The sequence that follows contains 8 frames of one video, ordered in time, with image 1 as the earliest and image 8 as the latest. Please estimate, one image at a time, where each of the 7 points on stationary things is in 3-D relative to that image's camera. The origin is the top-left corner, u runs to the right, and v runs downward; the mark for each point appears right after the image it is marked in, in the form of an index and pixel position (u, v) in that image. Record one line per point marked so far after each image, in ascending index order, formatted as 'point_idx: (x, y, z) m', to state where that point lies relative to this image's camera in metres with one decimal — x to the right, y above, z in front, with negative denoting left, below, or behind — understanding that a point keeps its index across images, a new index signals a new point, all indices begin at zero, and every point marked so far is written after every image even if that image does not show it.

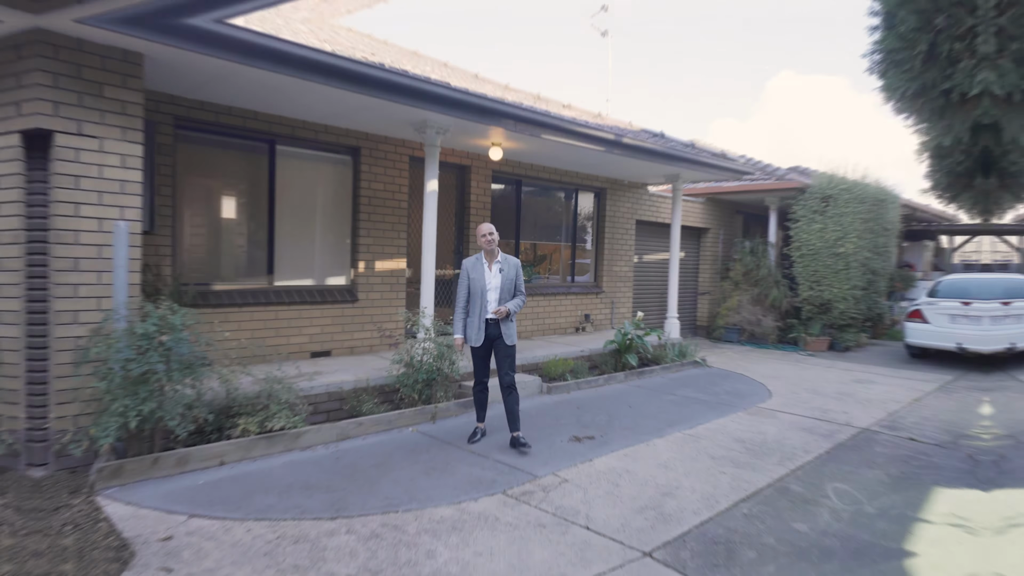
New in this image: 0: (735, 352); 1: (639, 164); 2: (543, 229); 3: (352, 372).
0: (+4.3, -1.3, +12.4) m
1: (+2.1, +2.0, +10.6) m
2: (+0.5, +1.0, +11.3) m
3: (-1.8, -0.9, +7.2) m
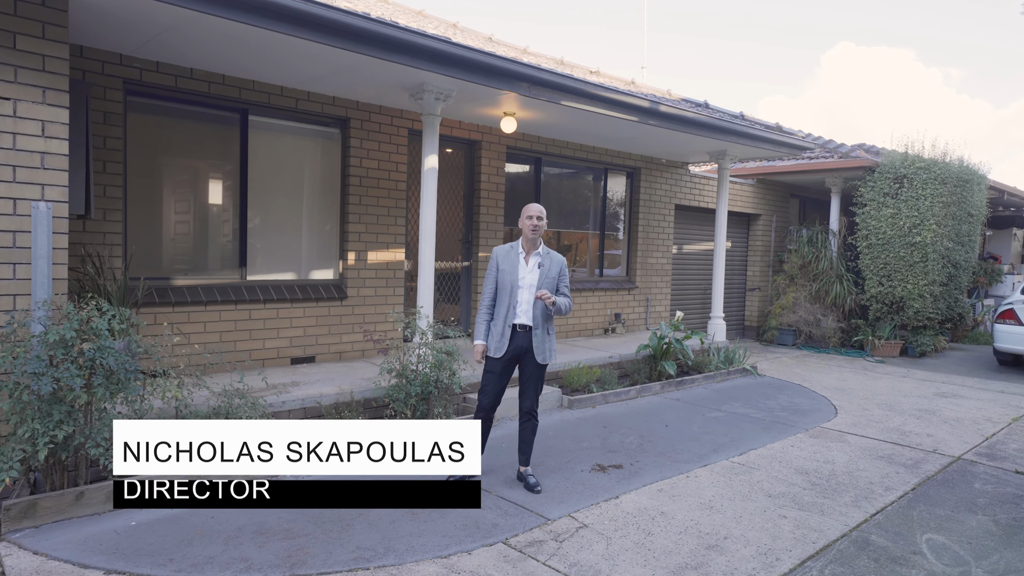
0: (+4.7, -1.2, +10.8) m
1: (+2.4, +2.1, +9.1) m
2: (+0.9, +1.1, +10.0) m
3: (-1.7, -0.9, +6.0) m
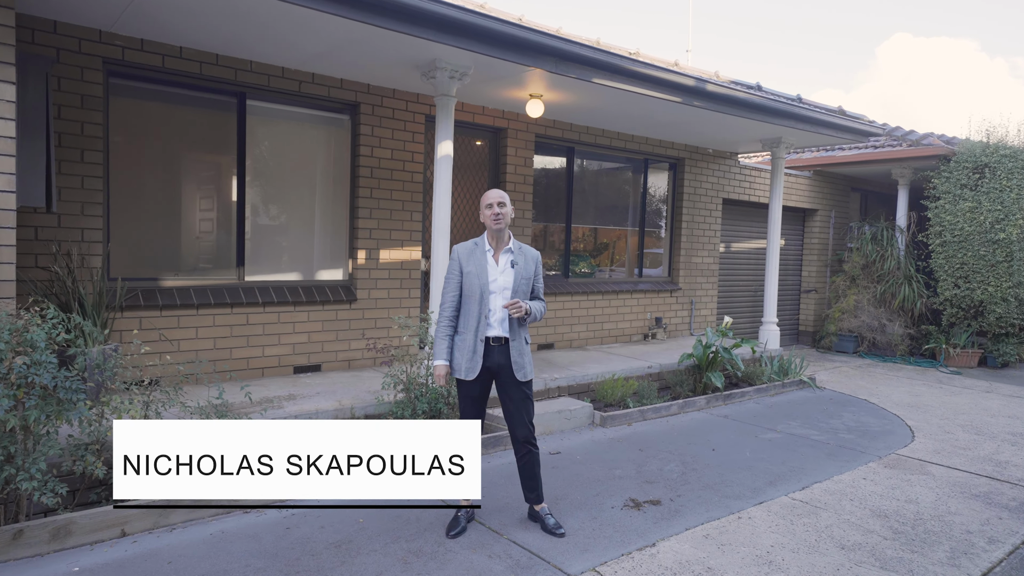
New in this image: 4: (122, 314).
0: (+5.2, -1.2, +9.8) m
1: (+2.7, +2.1, +8.2) m
2: (+1.3, +1.1, +9.2) m
3: (-1.5, -0.9, +5.4) m
4: (-3.2, -0.2, +5.3) m
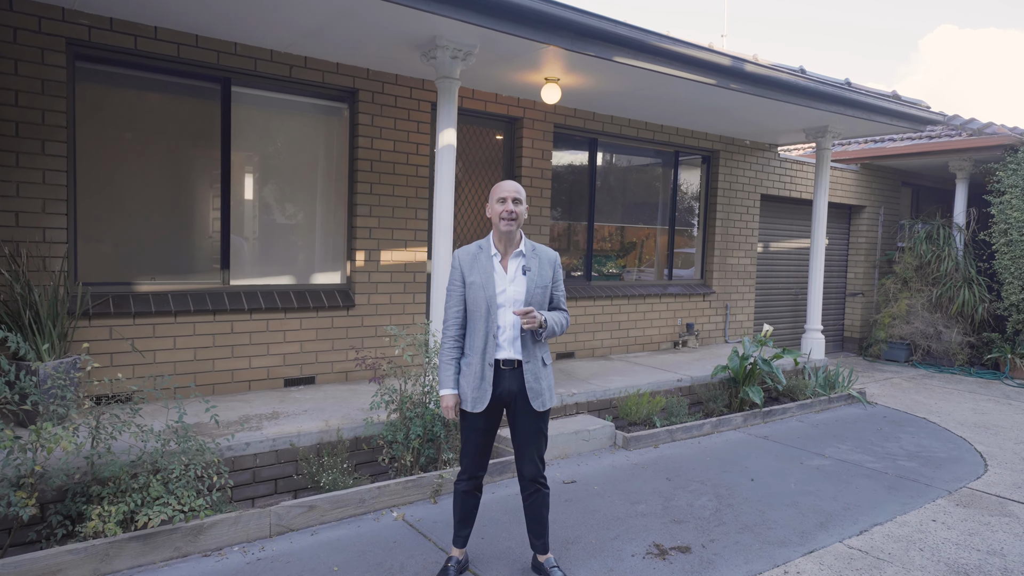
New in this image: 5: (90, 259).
0: (+5.4, -1.3, +8.9) m
1: (+2.9, +2.0, +7.4) m
2: (+1.6, +1.1, +8.5) m
3: (-1.5, -1.0, +4.8) m
4: (-3.1, -0.3, +4.8) m
5: (-3.2, +0.2, +5.0) m
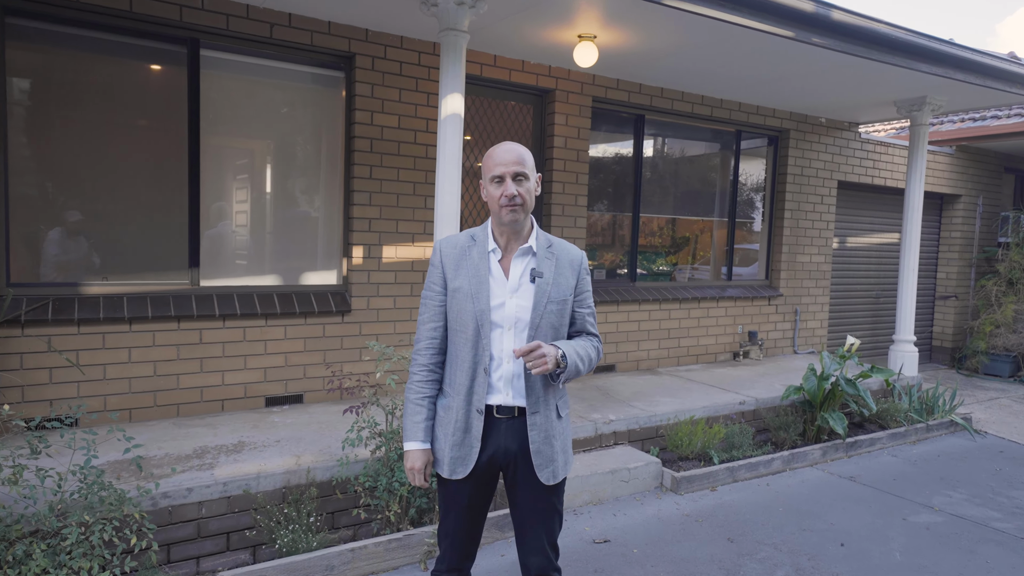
0: (+5.8, -1.3, +7.4) m
1: (+3.3, +2.0, +6.2) m
2: (+2.0, +1.0, +7.3) m
3: (-1.4, -1.0, +3.9) m
4: (-3.0, -0.3, +4.0) m
5: (-3.1, +0.2, +4.2) m
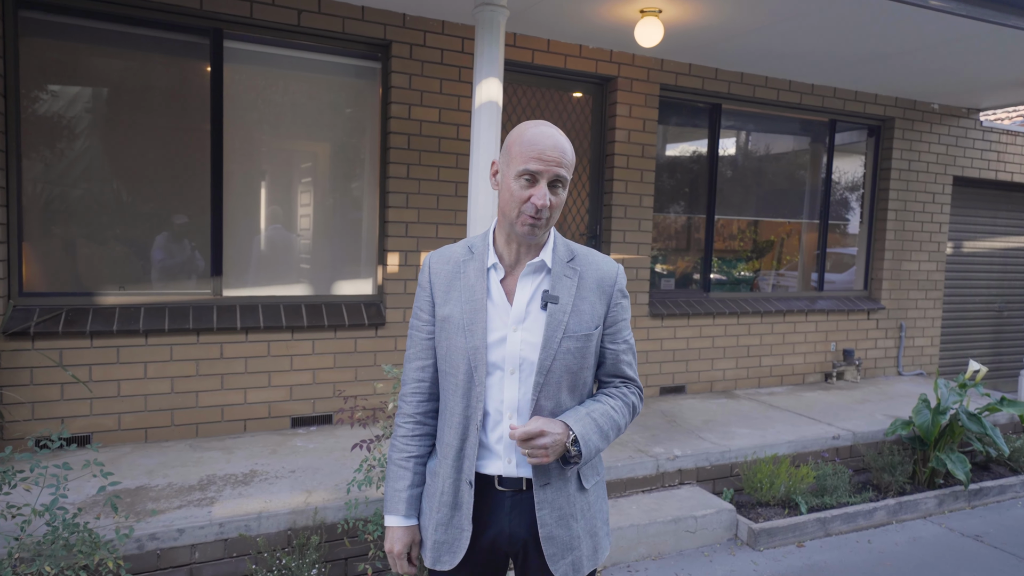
0: (+6.4, -1.4, +6.1) m
1: (+3.7, +1.9, +5.2) m
2: (+2.6, +0.9, +6.5) m
3: (-1.1, -1.1, +3.5) m
4: (-2.8, -0.3, +3.7) m
5: (-2.8, +0.2, +3.9) m
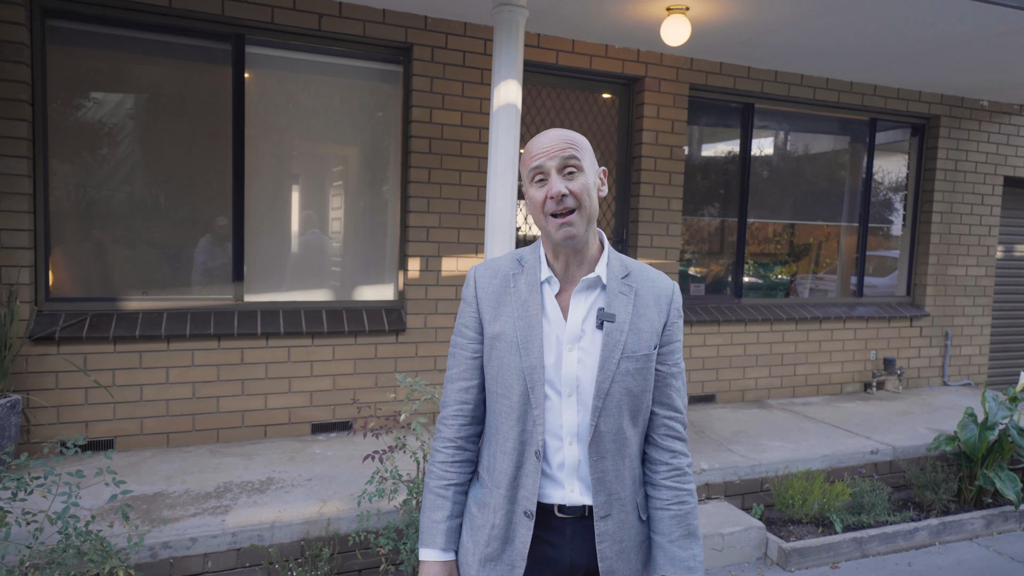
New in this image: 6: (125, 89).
0: (+6.6, -1.5, +5.7) m
1: (+3.9, +1.8, +4.9) m
2: (+2.8, +0.9, +6.2) m
3: (-1.1, -1.1, +3.4) m
4: (-2.7, -0.4, +3.8) m
5: (-2.7, +0.1, +4.0) m
6: (-2.4, +1.2, +4.0) m
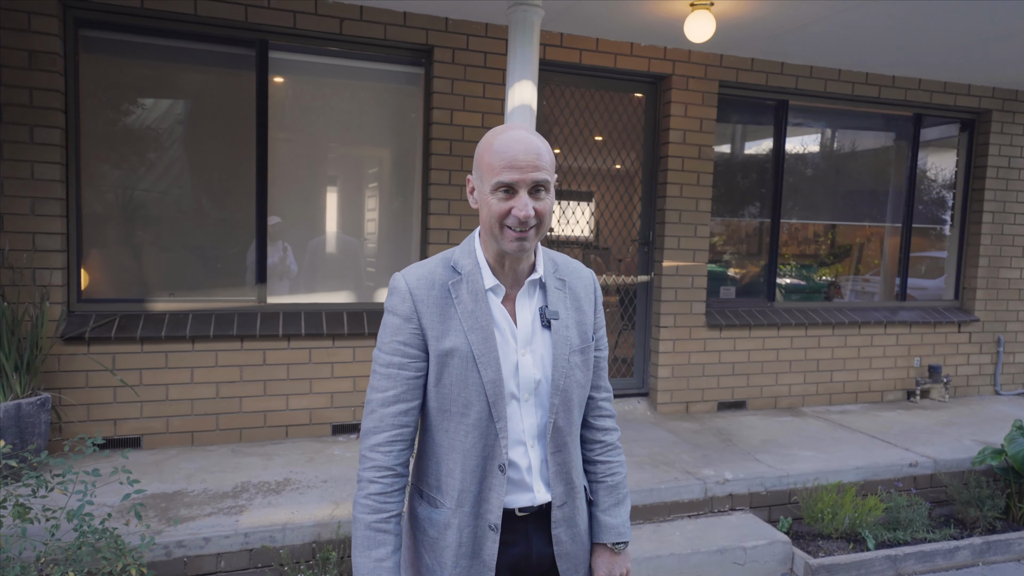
0: (+6.8, -1.5, +5.2) m
1: (+4.1, +1.8, +4.6) m
2: (+3.1, +0.8, +6.0) m
3: (-1.0, -1.1, +3.5) m
4: (-2.6, -0.4, +3.9) m
5: (-2.6, +0.1, +4.1) m
6: (-2.3, +1.2, +4.1) m
